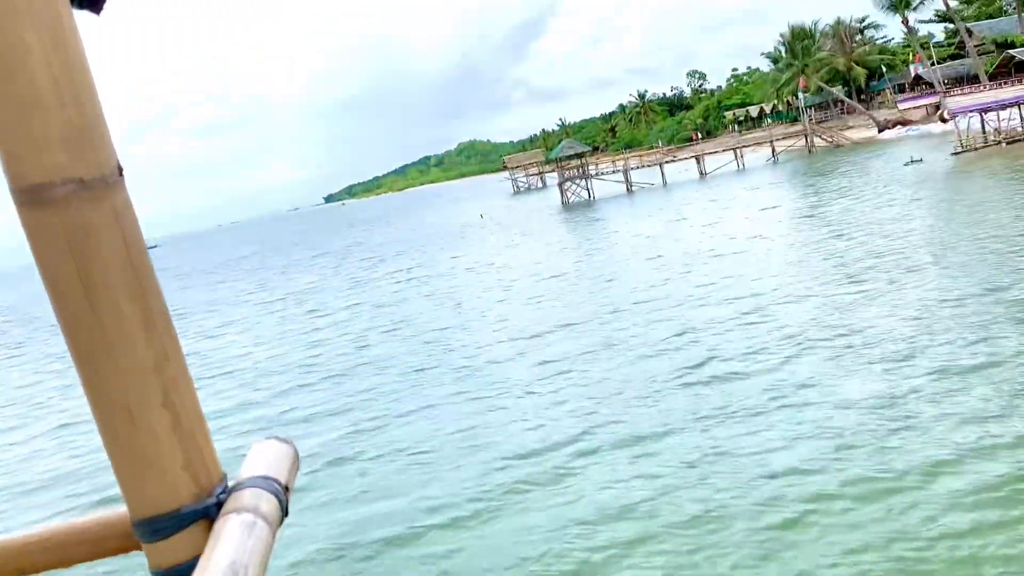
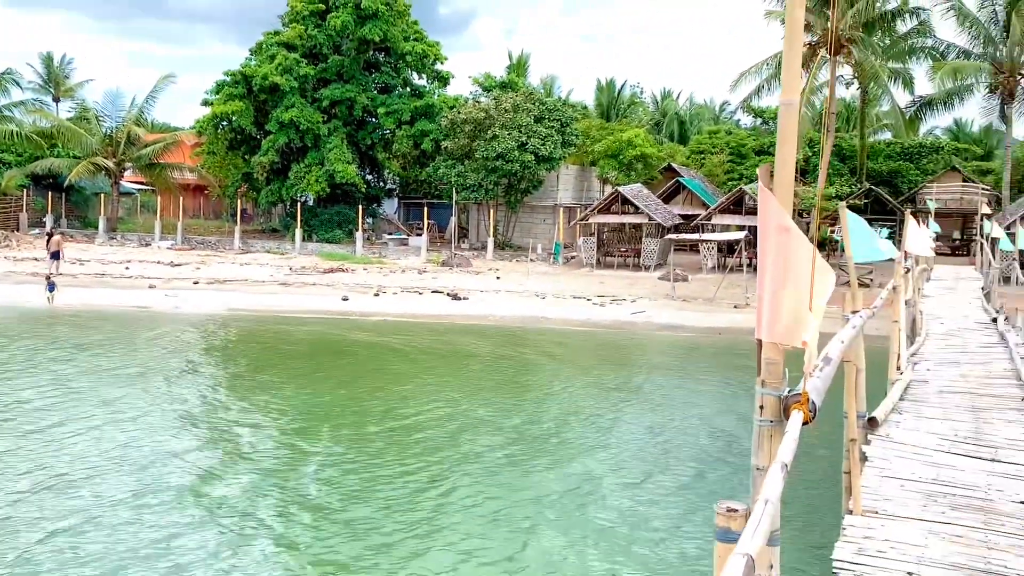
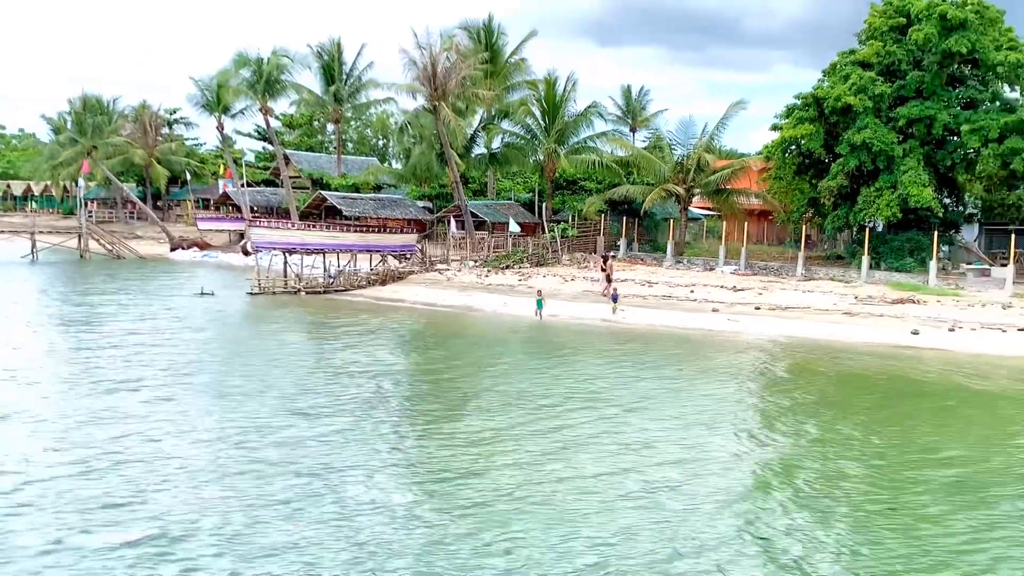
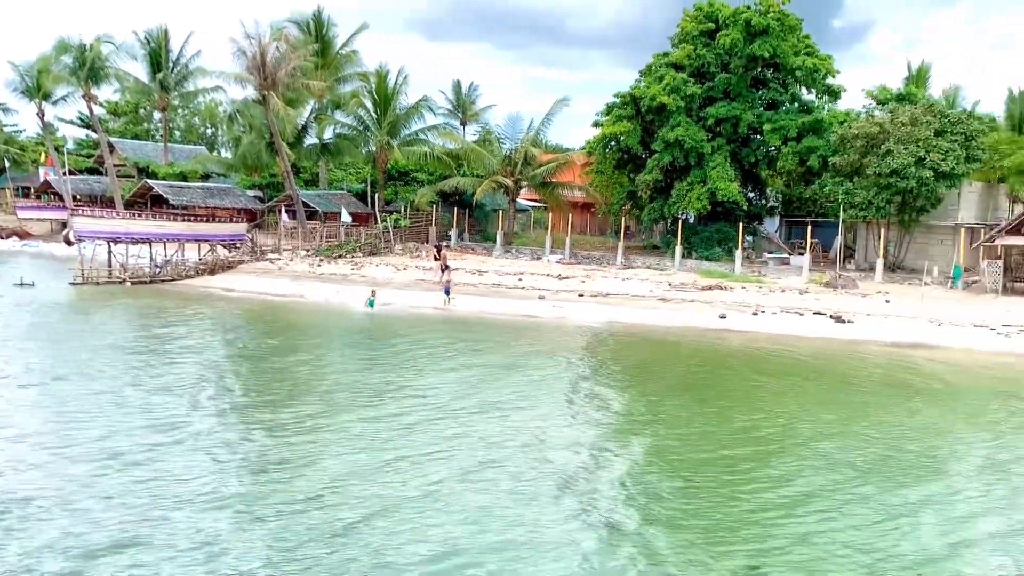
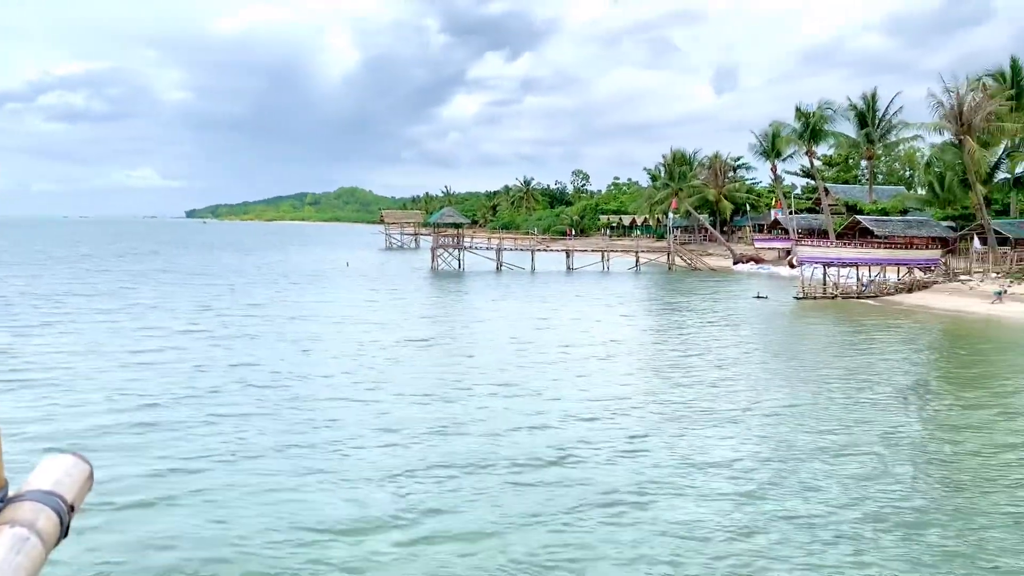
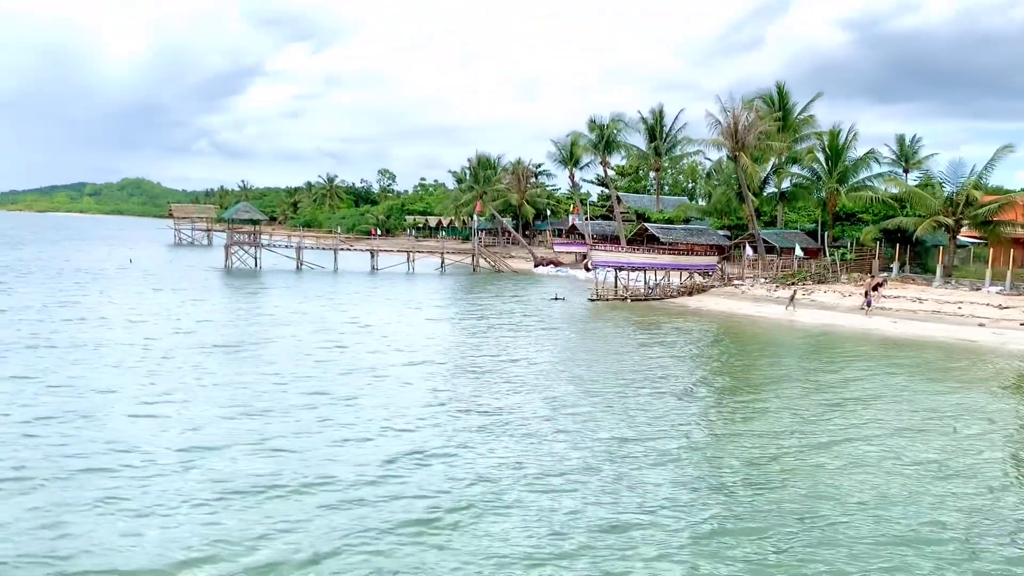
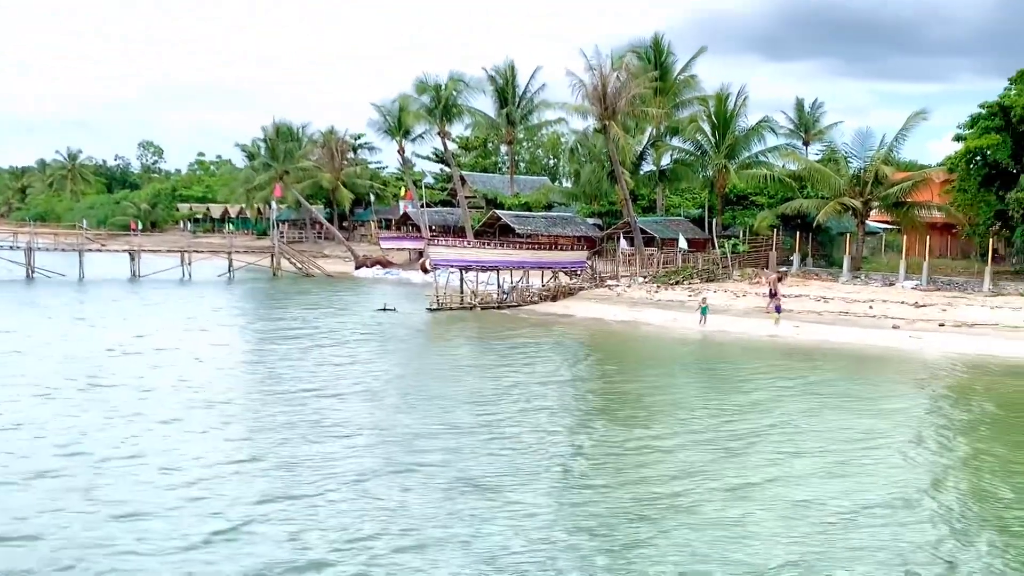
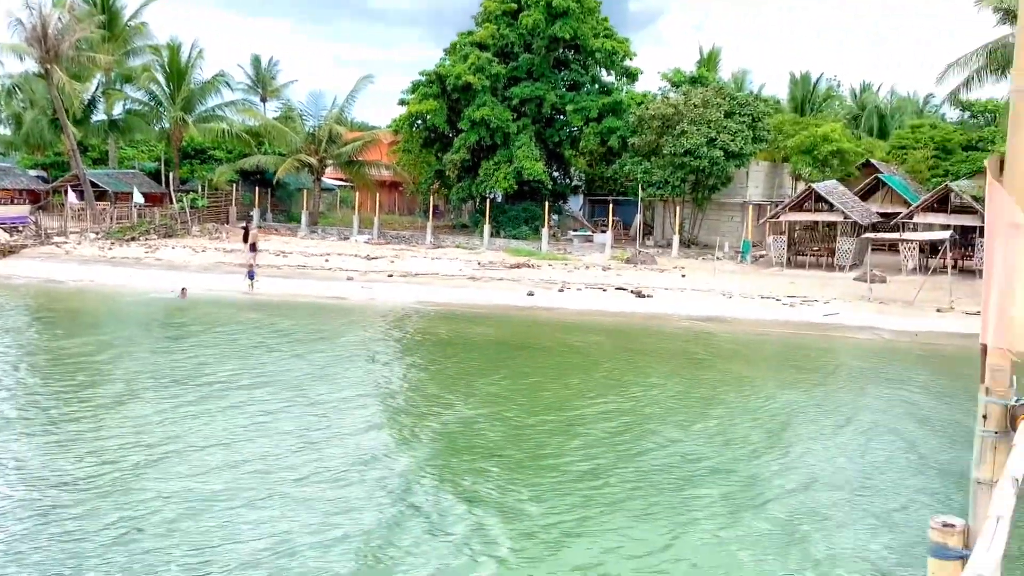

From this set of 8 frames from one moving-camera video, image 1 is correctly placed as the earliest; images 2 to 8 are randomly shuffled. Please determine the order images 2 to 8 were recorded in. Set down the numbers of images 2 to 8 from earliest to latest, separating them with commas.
5, 6, 7, 3, 4, 8, 2
